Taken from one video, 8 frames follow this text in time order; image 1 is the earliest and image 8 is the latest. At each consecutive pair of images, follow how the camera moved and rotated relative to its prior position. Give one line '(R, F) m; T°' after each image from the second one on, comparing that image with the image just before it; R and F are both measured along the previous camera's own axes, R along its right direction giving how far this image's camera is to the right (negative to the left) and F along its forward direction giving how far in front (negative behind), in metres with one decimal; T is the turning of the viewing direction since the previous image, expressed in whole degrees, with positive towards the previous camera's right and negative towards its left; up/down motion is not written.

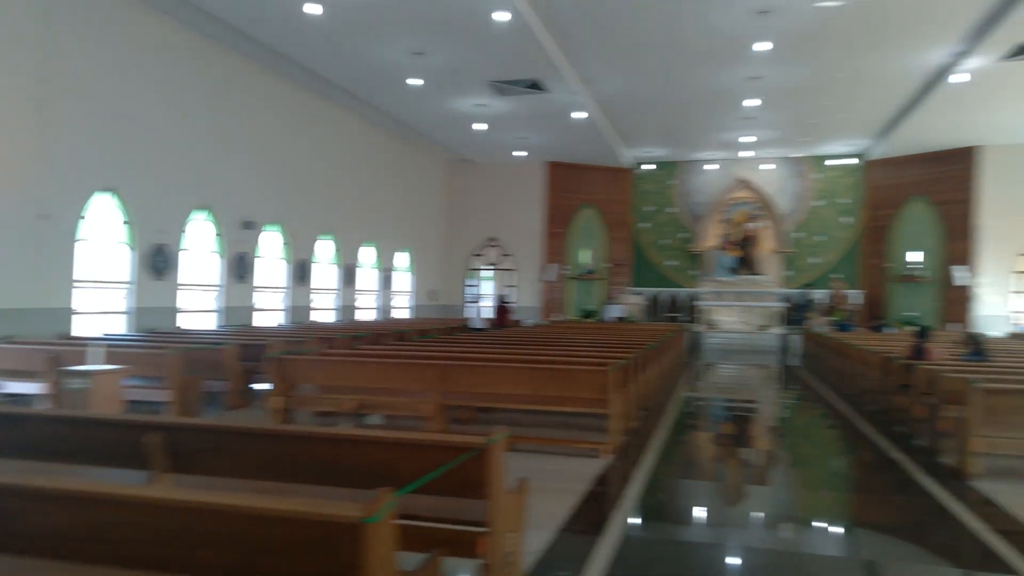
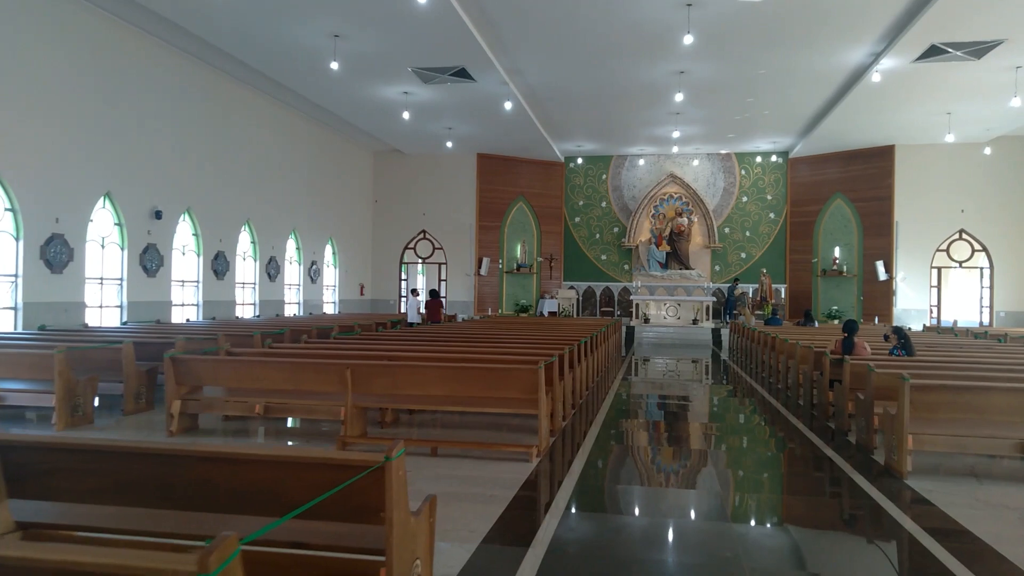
(+0.1, +0.3) m; +5°
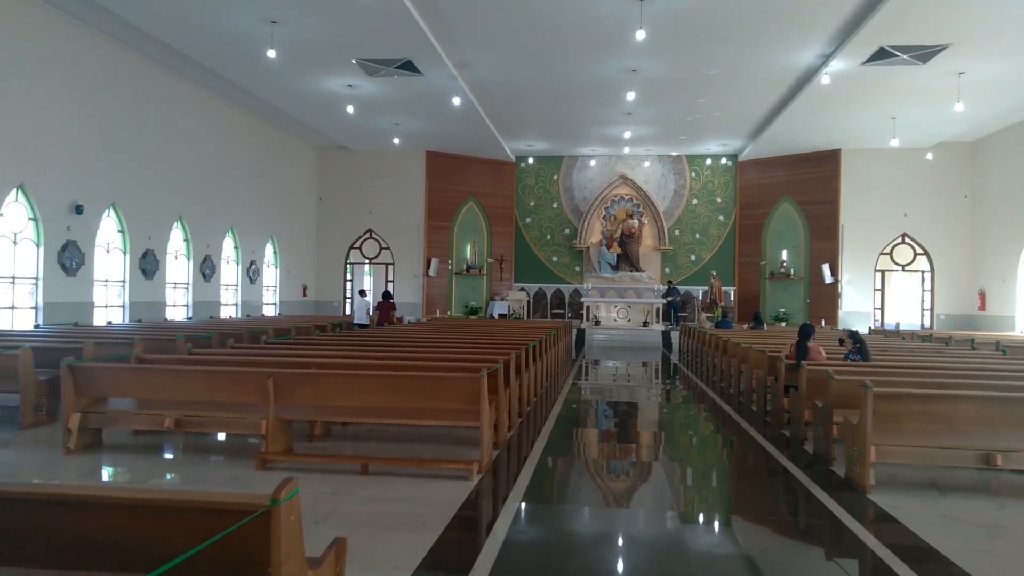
(+0.1, +0.4) m; +4°
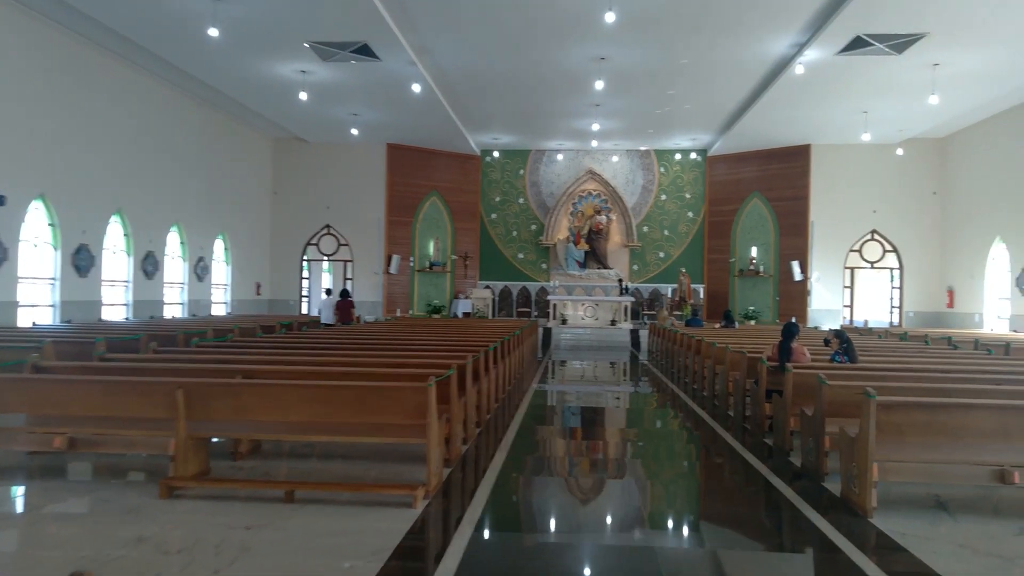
(+0.1, +0.6) m; +3°
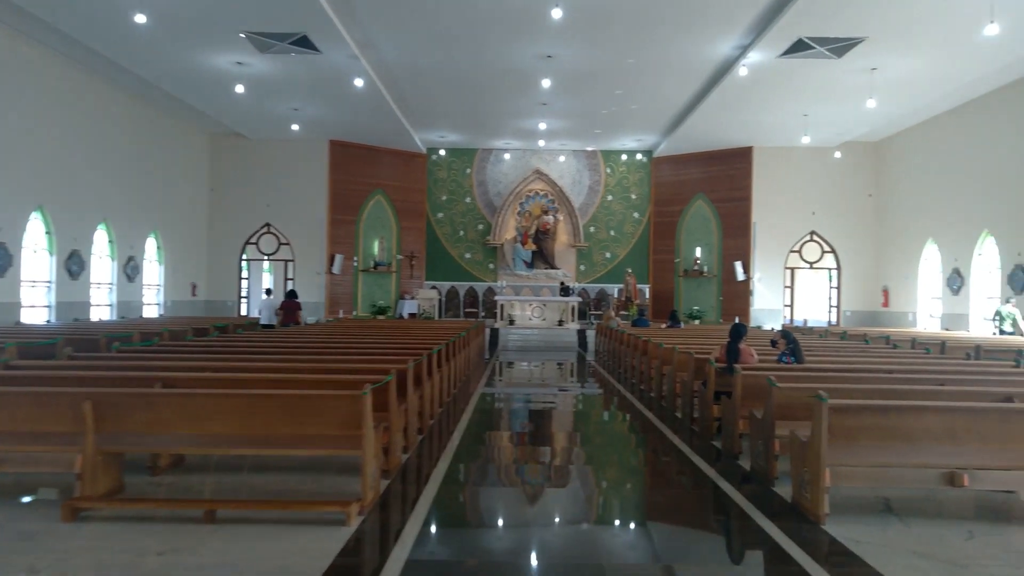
(0.0, +0.2) m; +4°
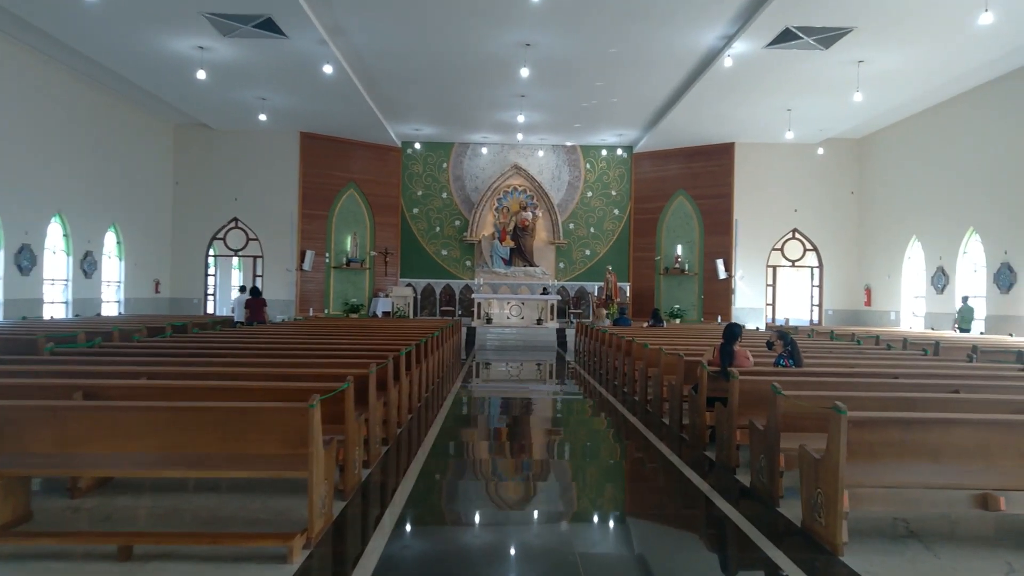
(0.0, +0.5) m; +2°
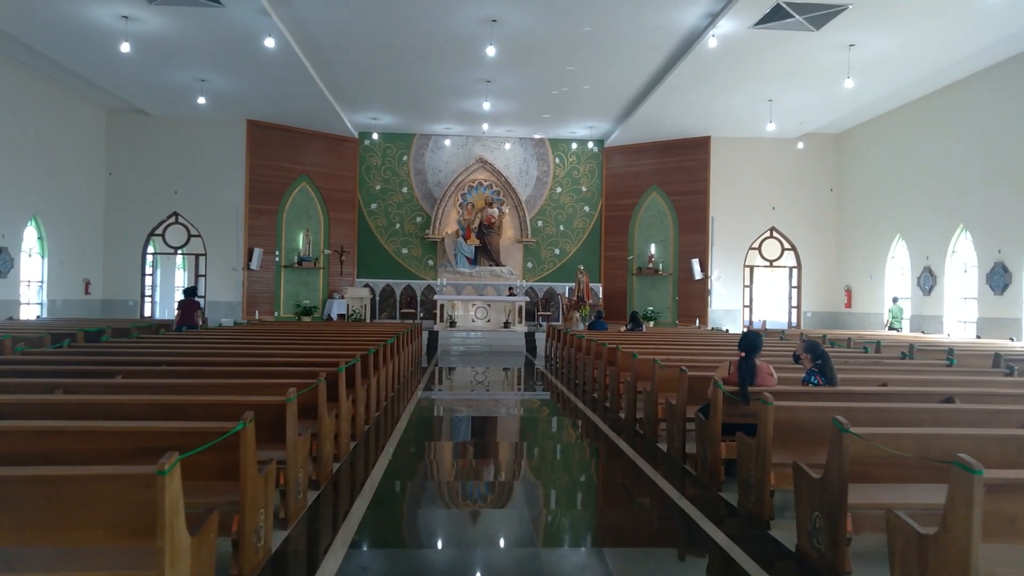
(0.0, +1.1) m; +3°
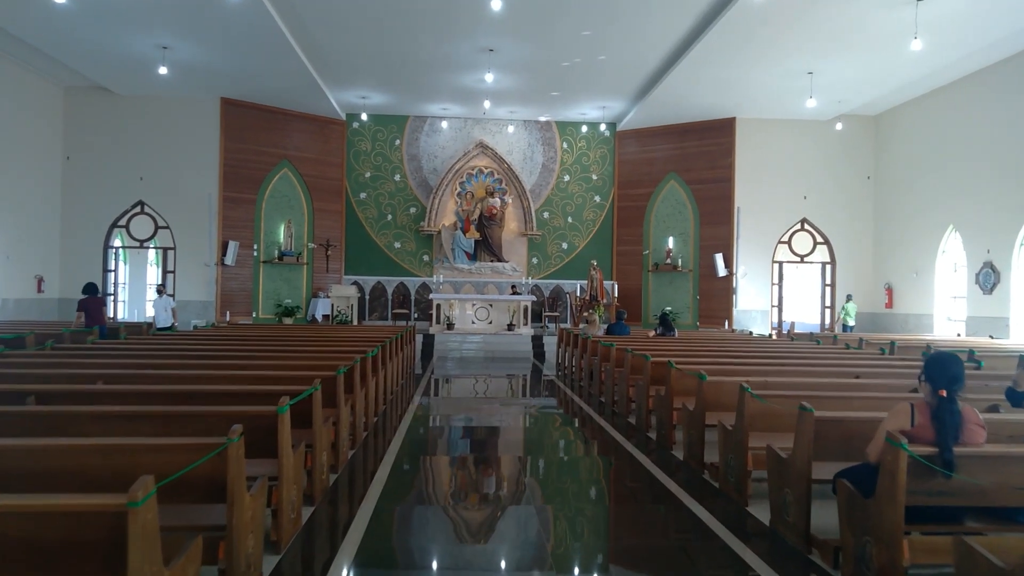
(-0.2, +1.7) m; 0°
